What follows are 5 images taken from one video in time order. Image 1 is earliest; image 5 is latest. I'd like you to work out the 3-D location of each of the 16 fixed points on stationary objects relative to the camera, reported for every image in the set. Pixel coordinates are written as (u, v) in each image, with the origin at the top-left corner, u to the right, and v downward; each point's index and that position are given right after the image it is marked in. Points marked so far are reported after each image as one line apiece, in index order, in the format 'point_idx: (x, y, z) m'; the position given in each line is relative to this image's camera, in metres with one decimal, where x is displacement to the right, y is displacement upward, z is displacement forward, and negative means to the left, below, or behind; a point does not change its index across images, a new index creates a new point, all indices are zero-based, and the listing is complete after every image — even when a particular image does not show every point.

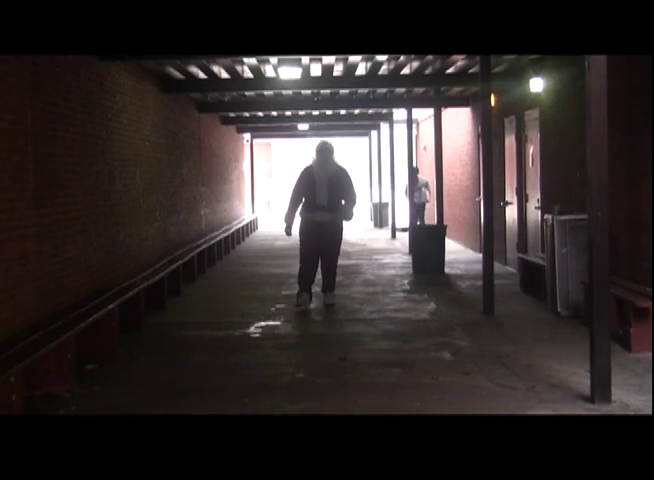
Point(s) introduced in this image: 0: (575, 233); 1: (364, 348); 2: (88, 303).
0: (+2.2, +0.1, +7.3) m
1: (+0.3, -0.9, +6.9) m
2: (-2.0, -0.6, +6.7) m
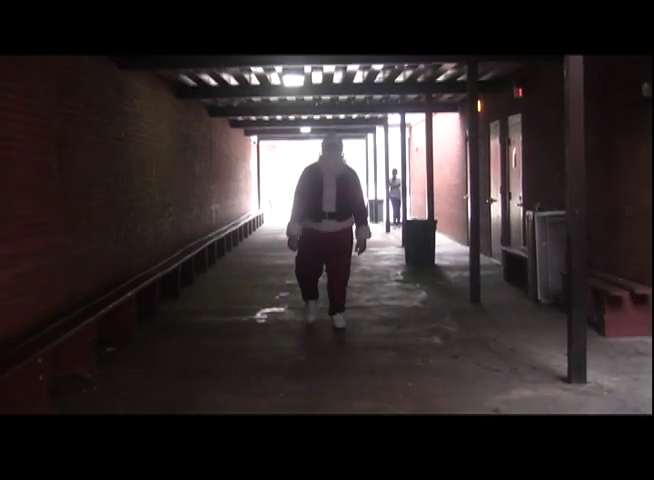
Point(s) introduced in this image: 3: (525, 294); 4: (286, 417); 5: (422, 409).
0: (+2.3, +0.1, +7.9) m
1: (+0.3, -0.9, +7.4) m
2: (-2.0, -0.5, +7.3) m
3: (+2.1, -0.6, +8.7) m
4: (-0.3, -1.3, +5.5) m
5: (+0.7, -1.2, +5.5) m
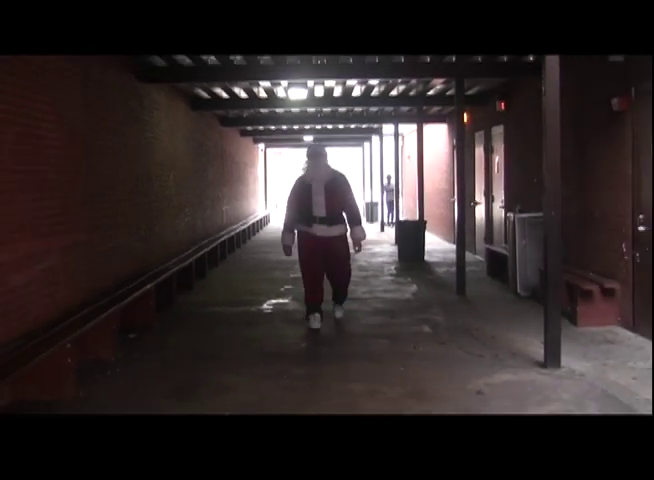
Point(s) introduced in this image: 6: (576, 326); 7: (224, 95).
0: (+2.3, +0.1, +8.6) m
1: (+0.3, -0.9, +8.1) m
2: (-2.0, -0.5, +8.0) m
3: (+2.1, -0.6, +9.4) m
4: (-0.3, -1.2, +6.2) m
5: (+0.7, -1.2, +6.2) m
6: (+2.4, -0.8, +7.4) m
7: (-1.5, +2.2, +11.8) m
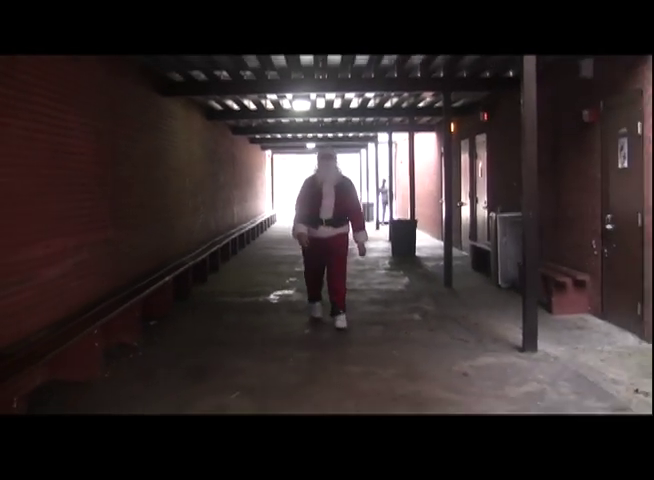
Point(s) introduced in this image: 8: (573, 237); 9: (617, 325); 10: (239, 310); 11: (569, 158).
0: (+2.3, +0.2, +9.4) m
1: (+0.3, -0.8, +9.0) m
2: (-2.0, -0.4, +8.8) m
3: (+2.2, -0.5, +10.2) m
4: (-0.3, -1.2, +7.0) m
5: (+0.7, -1.2, +7.1) m
6: (+2.4, -0.8, +8.2) m
7: (-1.5, +2.2, +12.6) m
8: (+2.7, 0.0, +8.4) m
9: (+2.9, -0.8, +7.7) m
10: (-1.1, -0.8, +9.2) m
11: (+2.6, +0.9, +8.5) m
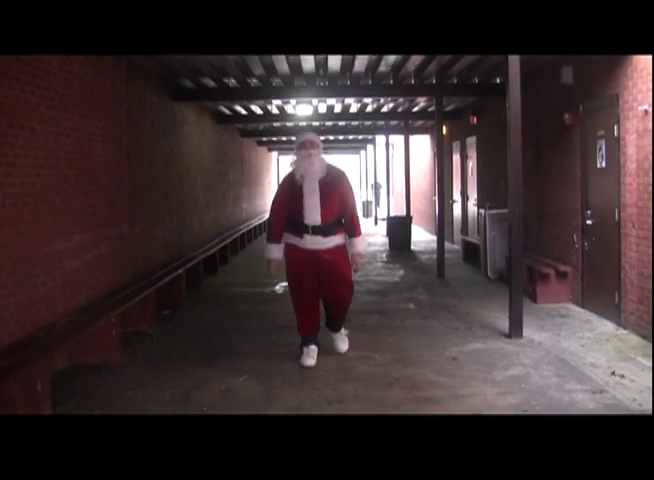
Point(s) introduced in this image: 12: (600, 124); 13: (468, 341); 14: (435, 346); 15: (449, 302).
0: (+2.3, +0.2, +10.0) m
1: (+0.4, -0.8, +9.6) m
2: (-2.0, -0.4, +9.5) m
3: (+2.2, -0.5, +10.8) m
4: (-0.3, -1.2, +7.7) m
5: (+0.7, -1.1, +7.7) m
6: (+2.4, -0.7, +8.9) m
7: (-1.4, +2.3, +13.3) m
8: (+2.7, +0.1, +9.0) m
9: (+2.9, -0.8, +8.3) m
10: (-1.0, -0.8, +9.9) m
11: (+2.6, +1.0, +9.1) m
12: (+2.8, +1.2, +7.9) m
13: (+1.4, -1.1, +7.9) m
14: (+1.1, -1.1, +7.8) m
15: (+1.5, -0.8, +9.3) m
